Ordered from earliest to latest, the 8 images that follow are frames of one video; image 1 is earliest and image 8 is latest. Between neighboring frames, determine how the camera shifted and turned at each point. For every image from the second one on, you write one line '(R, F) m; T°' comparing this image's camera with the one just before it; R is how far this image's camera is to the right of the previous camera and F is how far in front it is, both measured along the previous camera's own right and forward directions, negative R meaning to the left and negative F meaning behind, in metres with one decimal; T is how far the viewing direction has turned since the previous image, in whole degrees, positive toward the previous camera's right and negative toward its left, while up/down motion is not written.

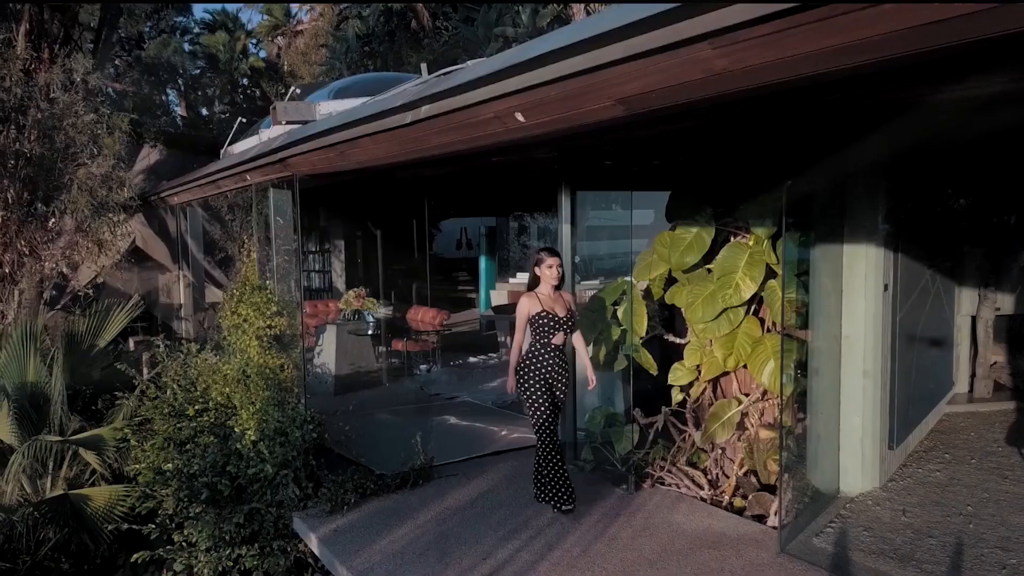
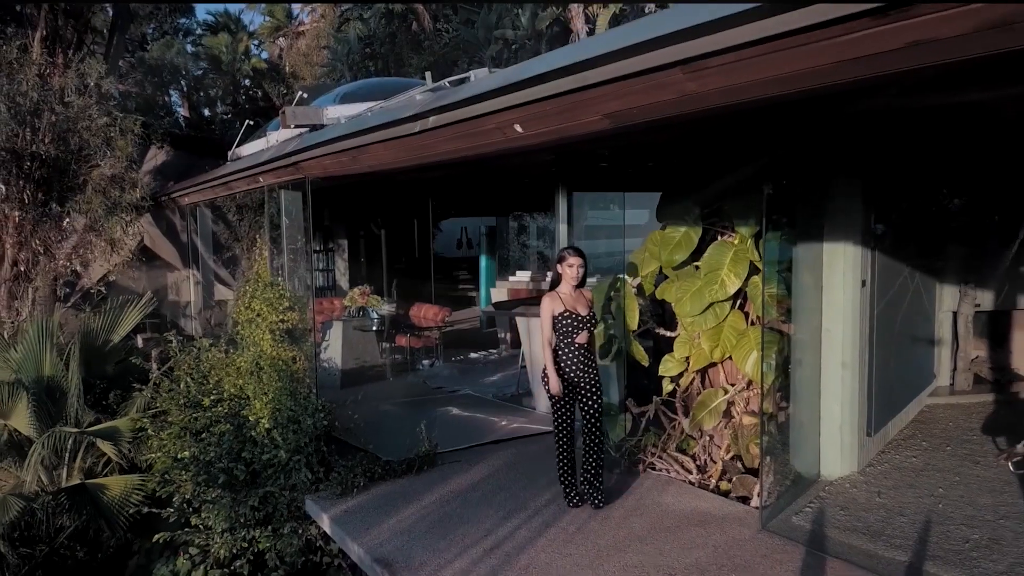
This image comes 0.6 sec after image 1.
(0.0, -0.3) m; 0°
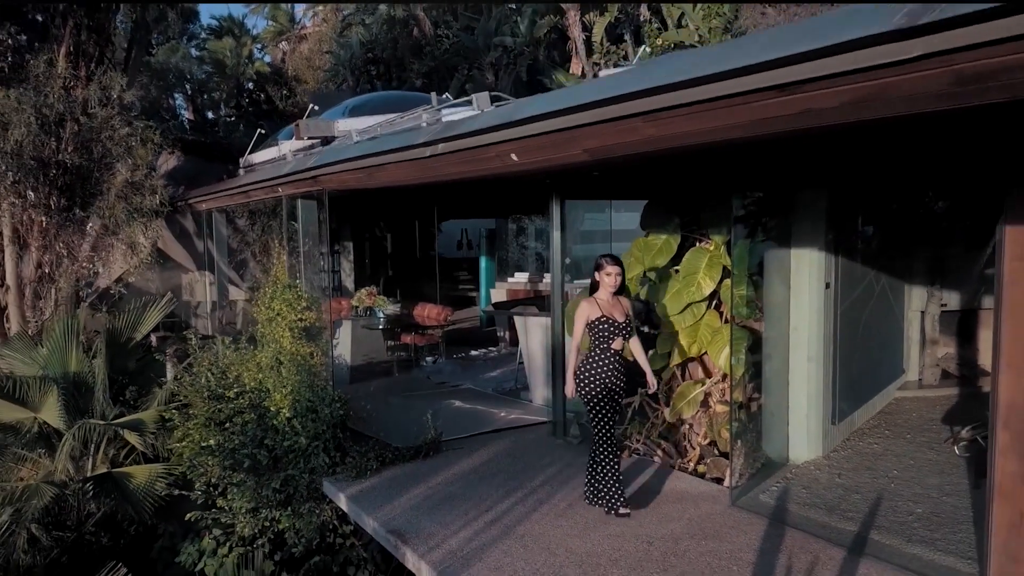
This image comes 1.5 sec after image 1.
(0.0, -0.5) m; 0°
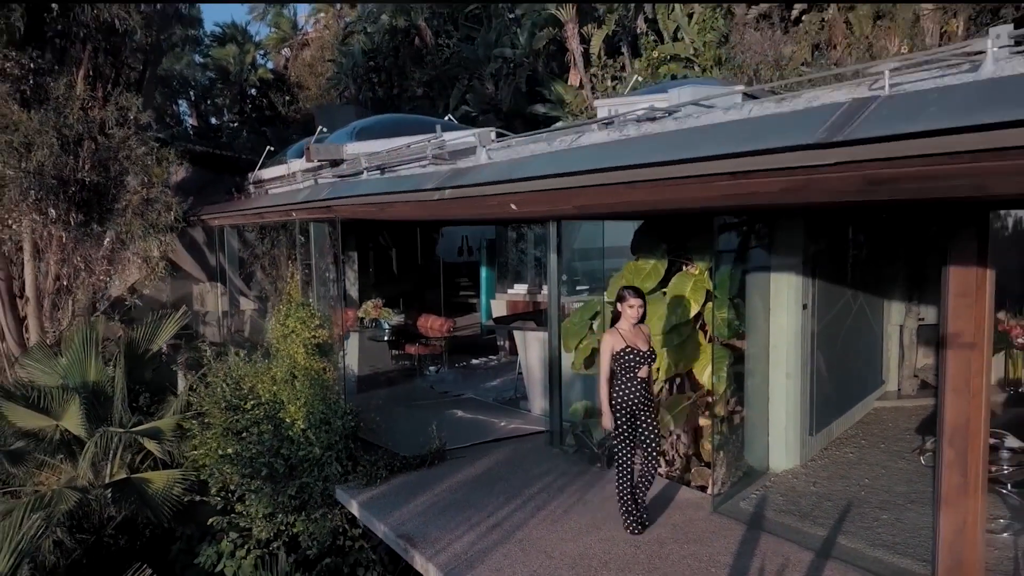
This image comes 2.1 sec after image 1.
(0.0, -0.4) m; 0°
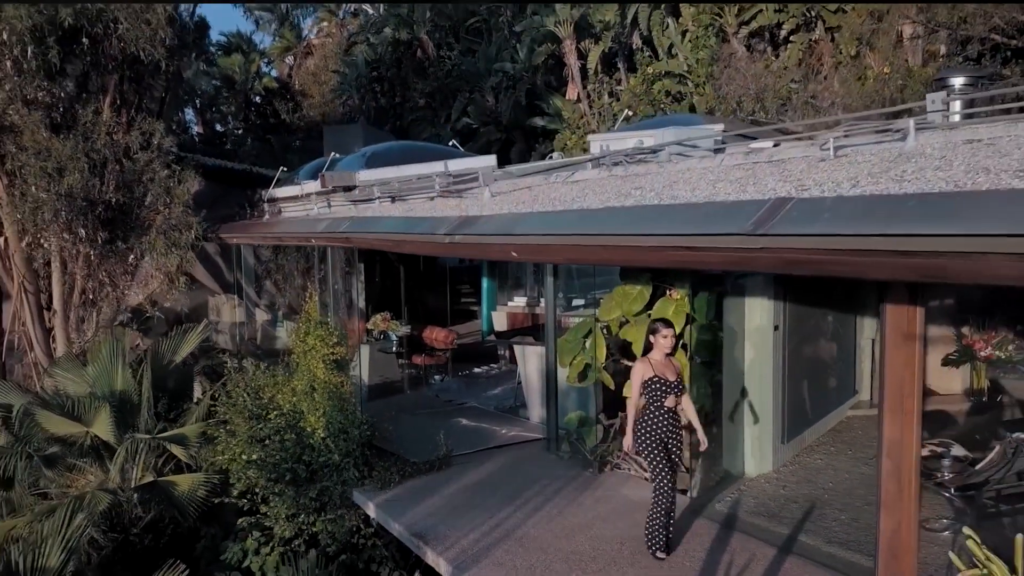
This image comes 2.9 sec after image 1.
(0.0, -0.6) m; 0°
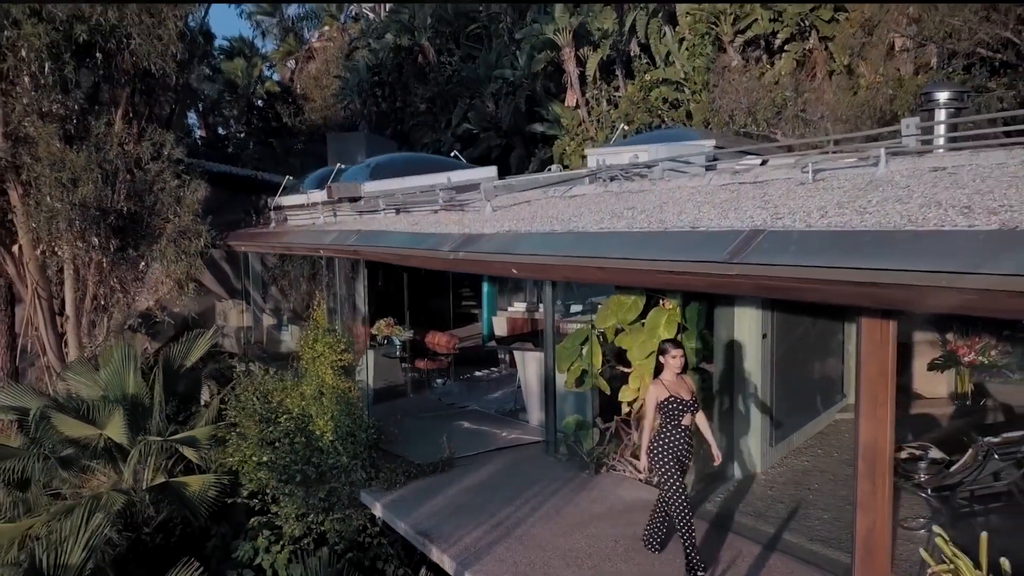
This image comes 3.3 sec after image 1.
(0.0, -0.3) m; 0°
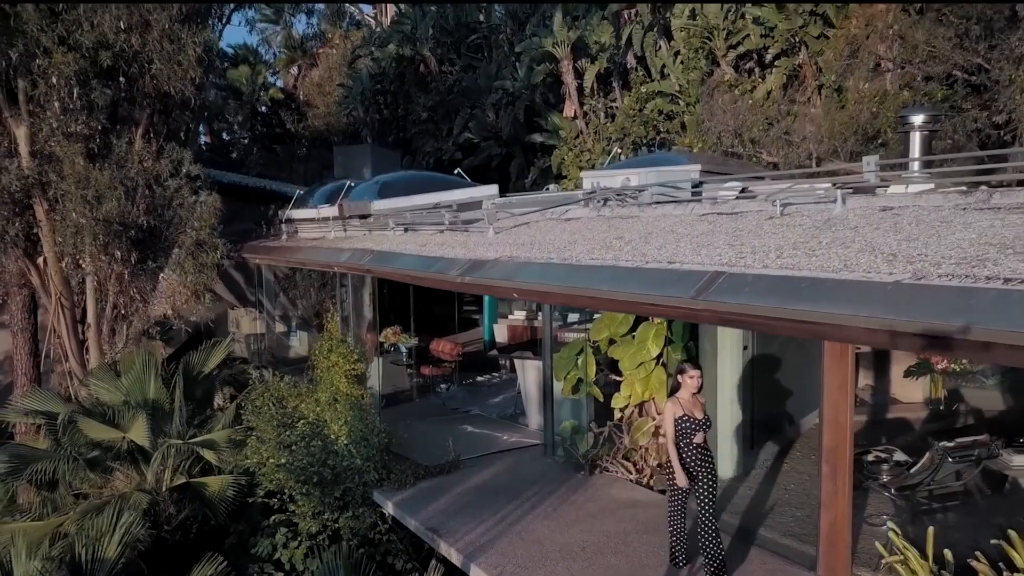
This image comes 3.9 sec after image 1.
(0.0, -0.5) m; 0°
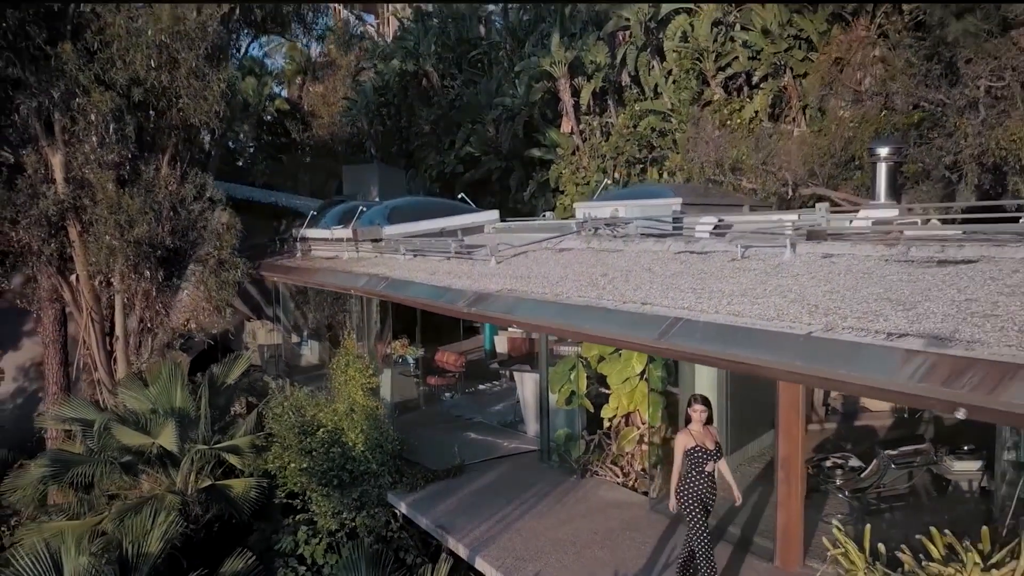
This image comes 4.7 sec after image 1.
(0.0, -0.8) m; 0°
